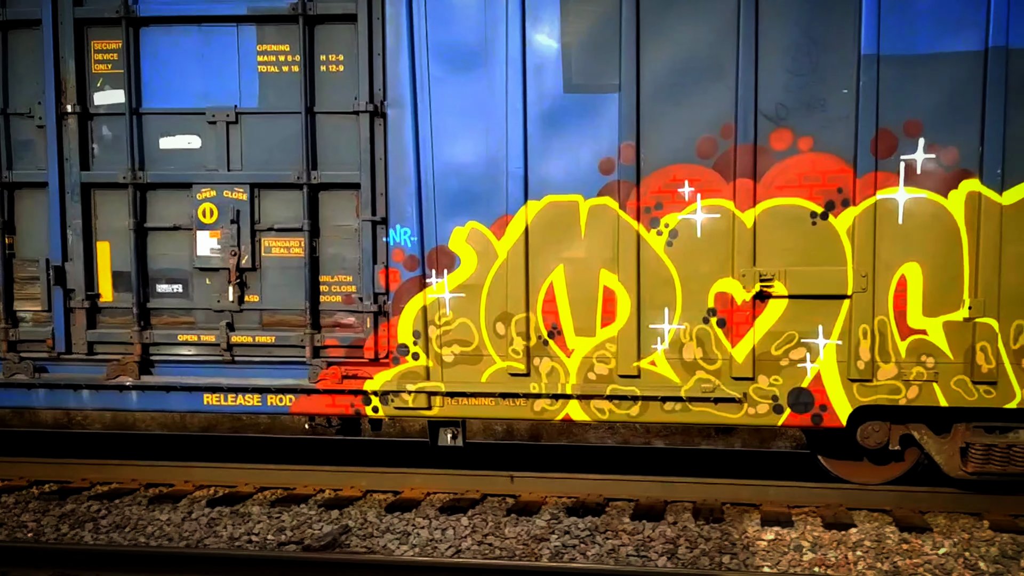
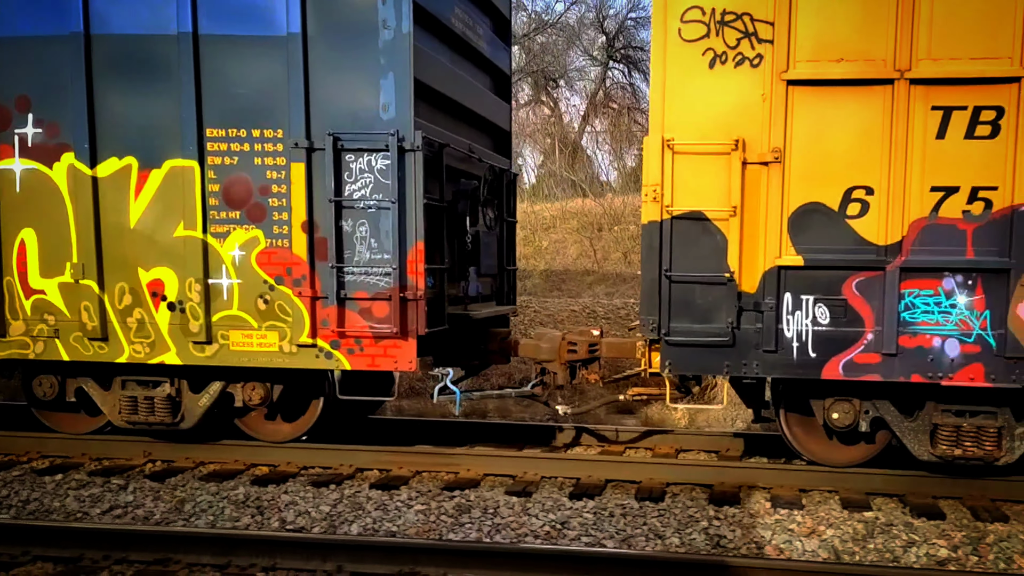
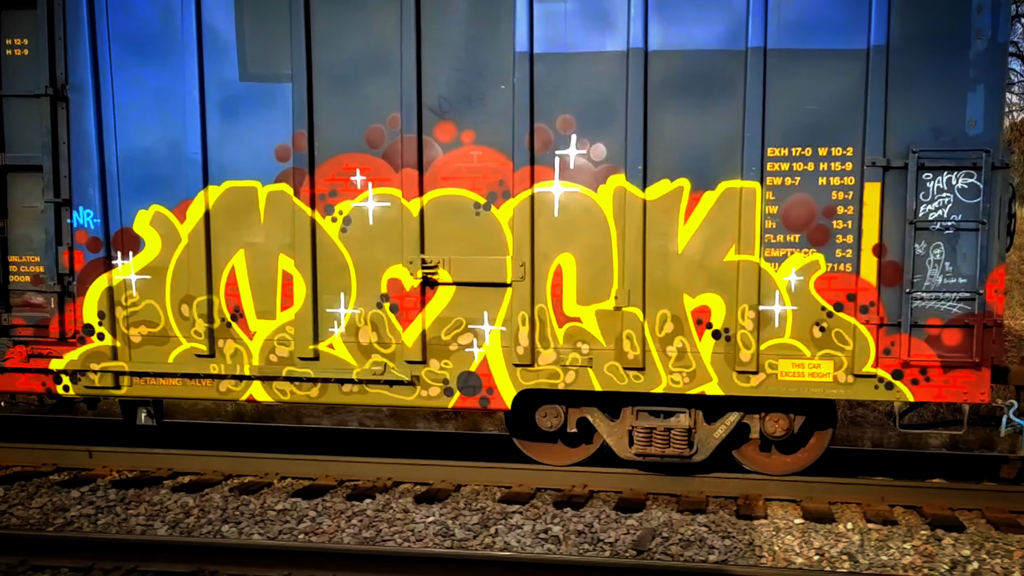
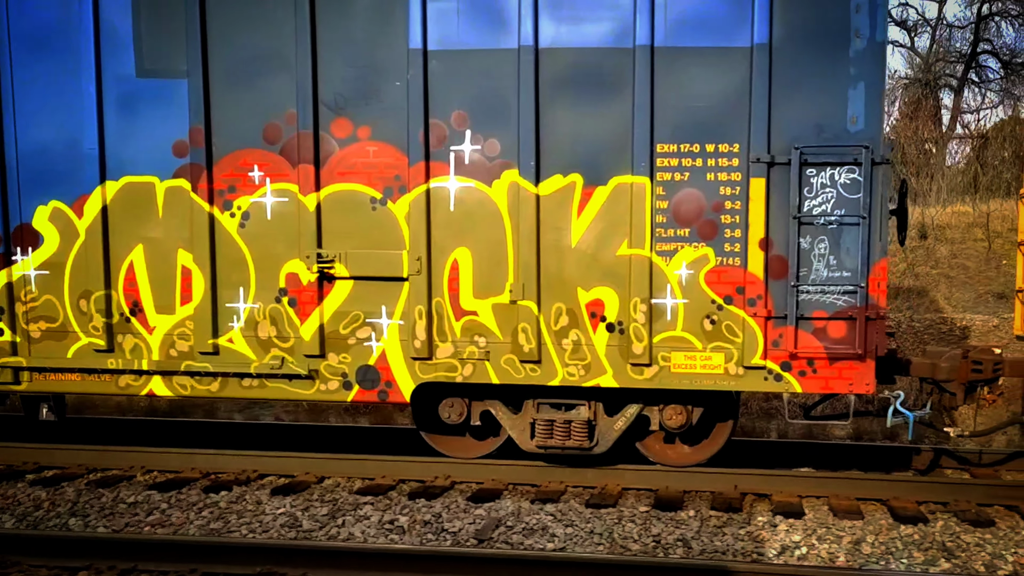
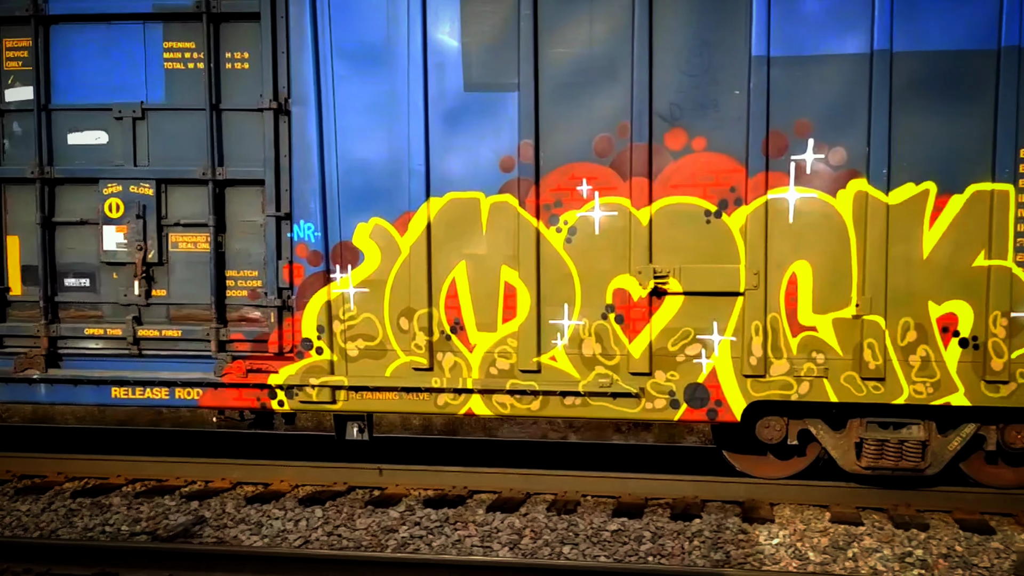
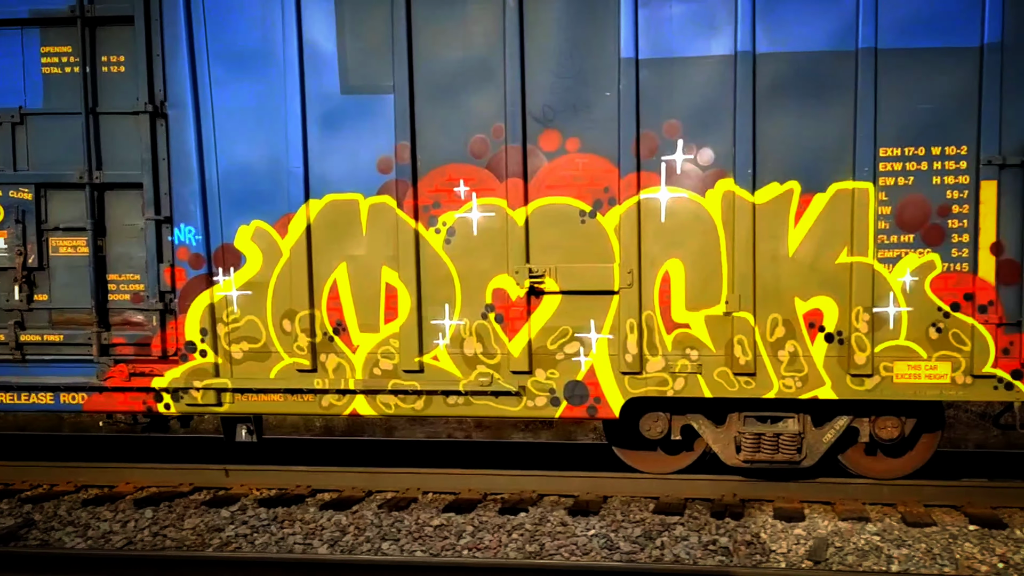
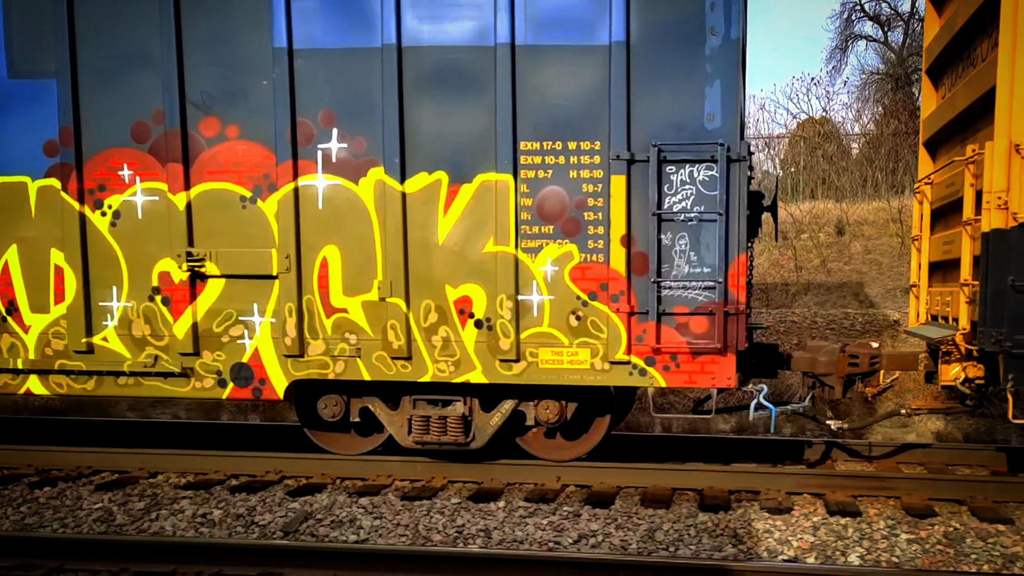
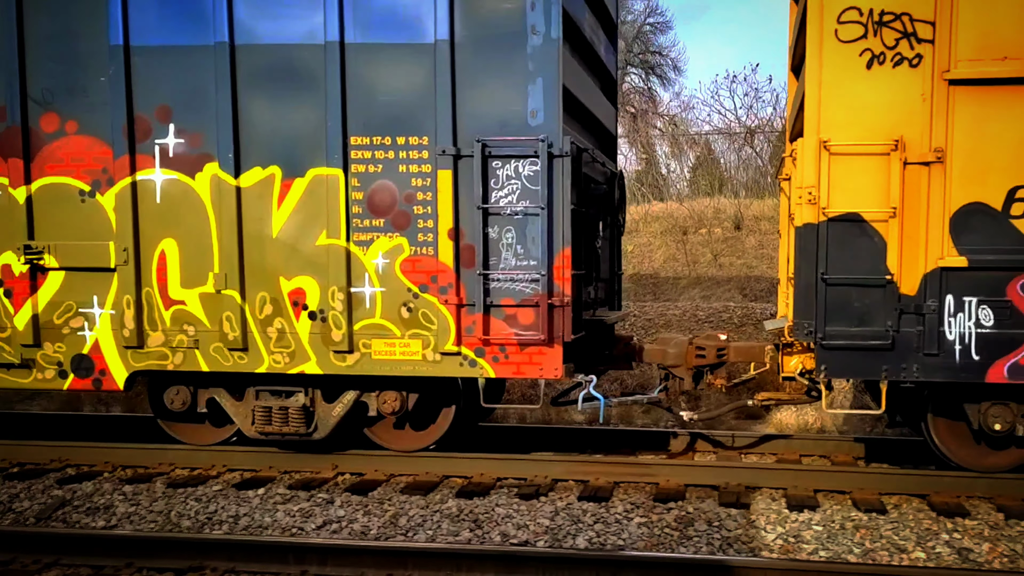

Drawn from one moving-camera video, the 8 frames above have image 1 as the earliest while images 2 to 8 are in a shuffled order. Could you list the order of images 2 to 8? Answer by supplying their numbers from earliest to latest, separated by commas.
5, 6, 3, 4, 7, 8, 2
